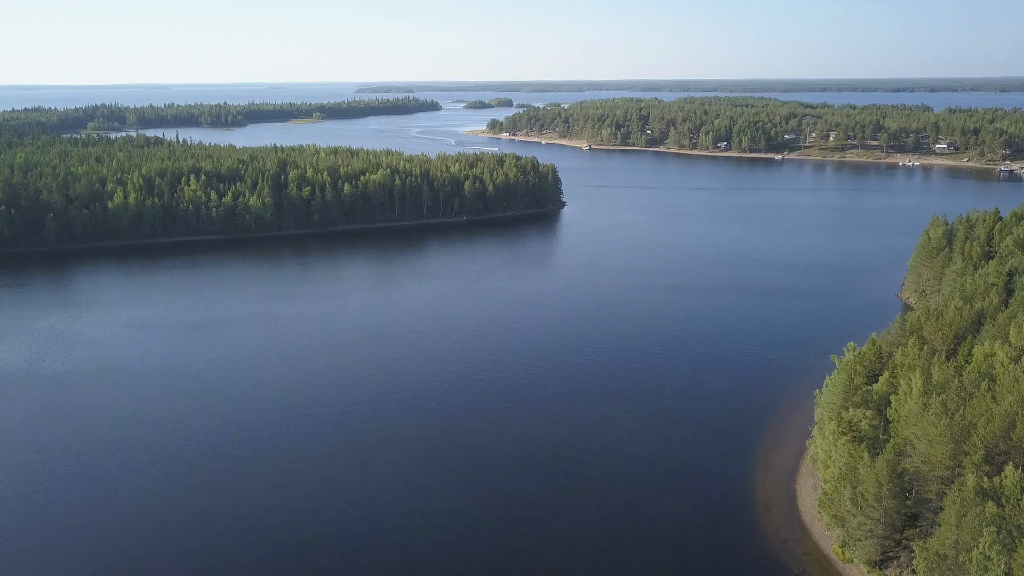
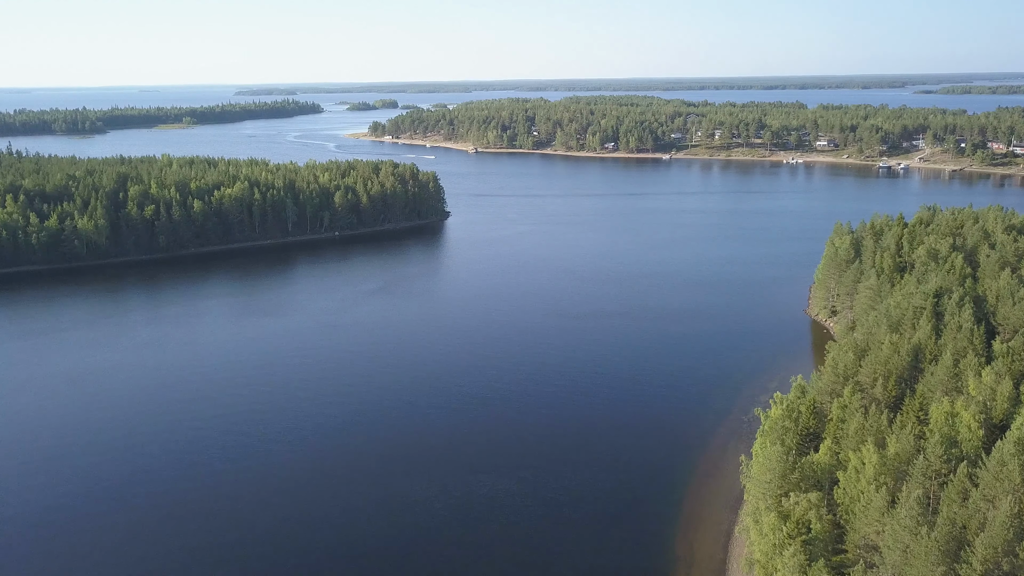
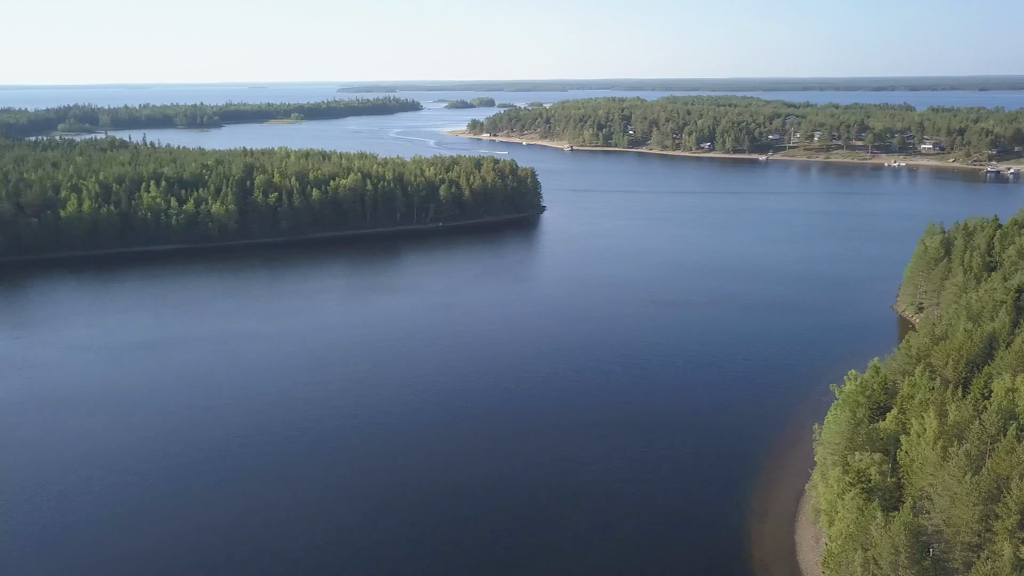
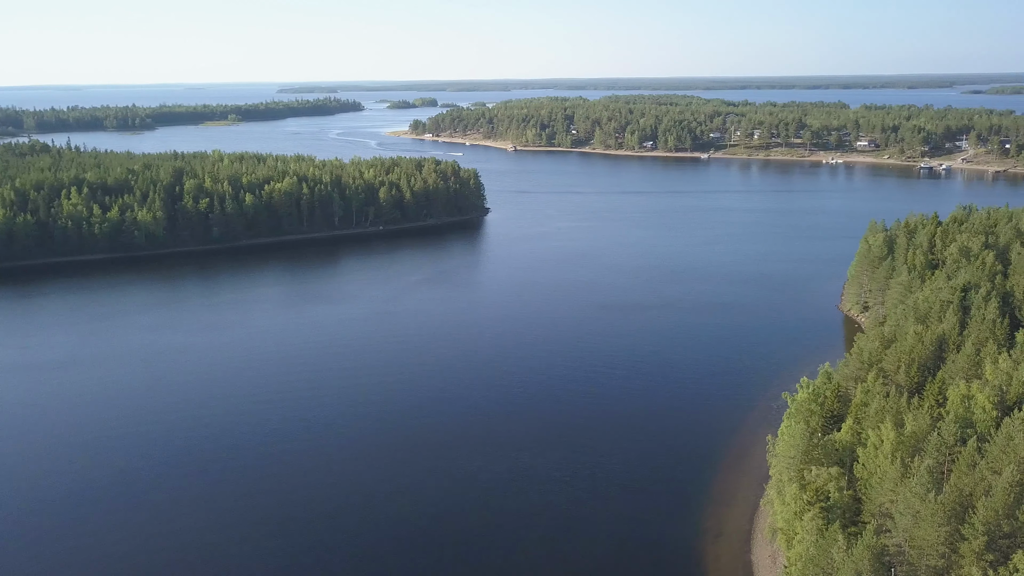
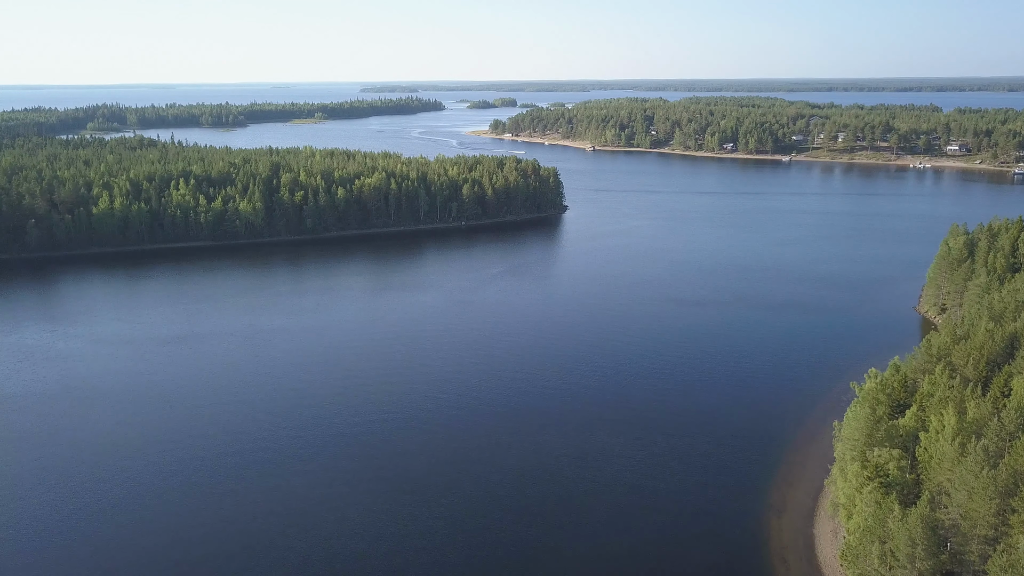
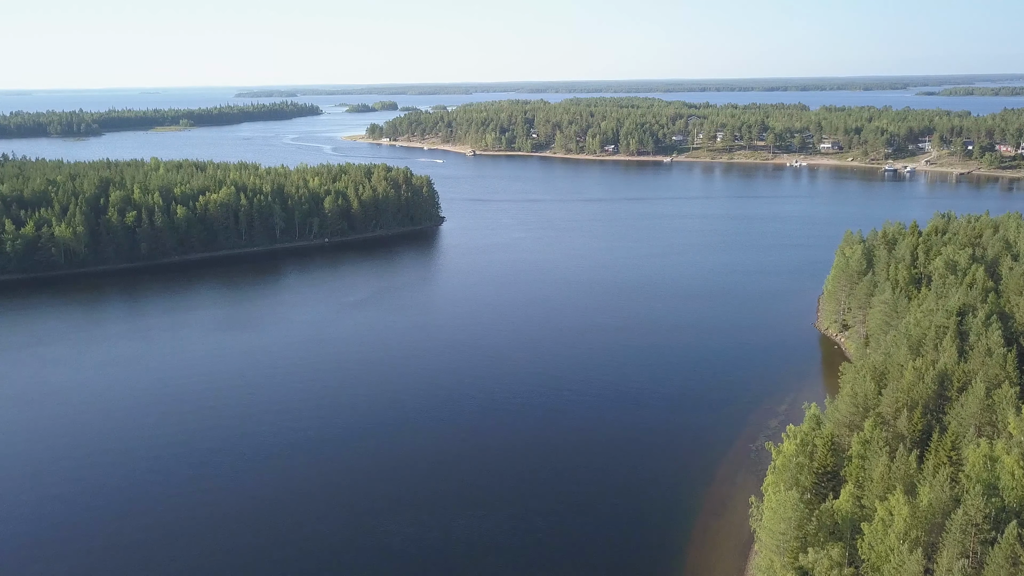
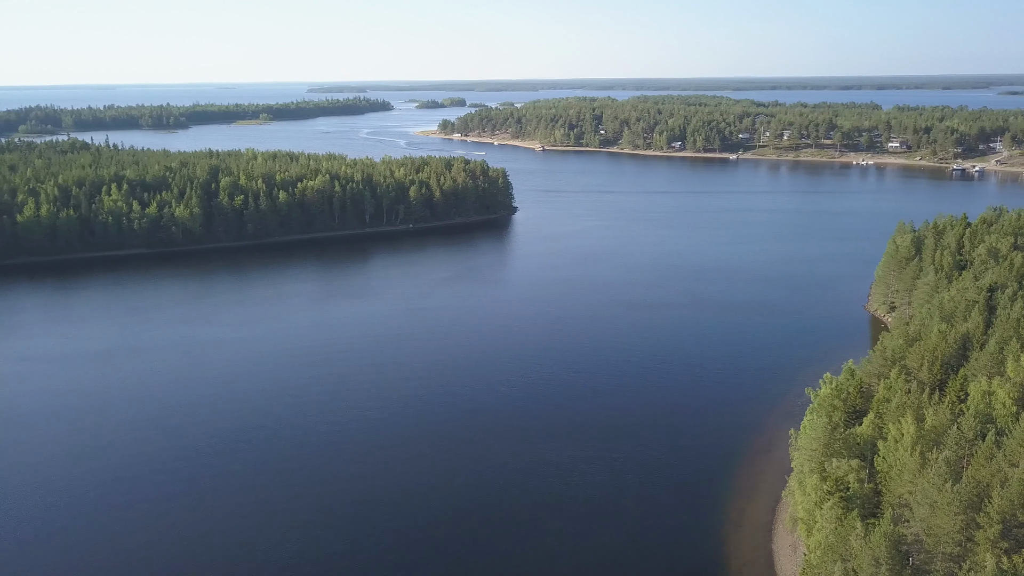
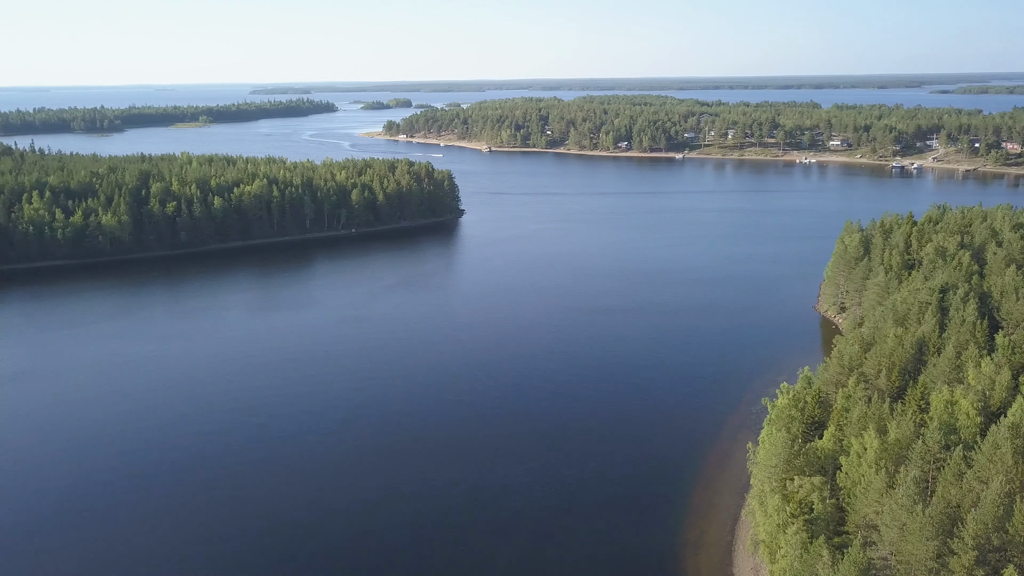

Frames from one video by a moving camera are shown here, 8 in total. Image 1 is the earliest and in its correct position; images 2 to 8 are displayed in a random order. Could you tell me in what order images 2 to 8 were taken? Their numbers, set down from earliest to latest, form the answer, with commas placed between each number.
5, 3, 7, 4, 8, 2, 6
